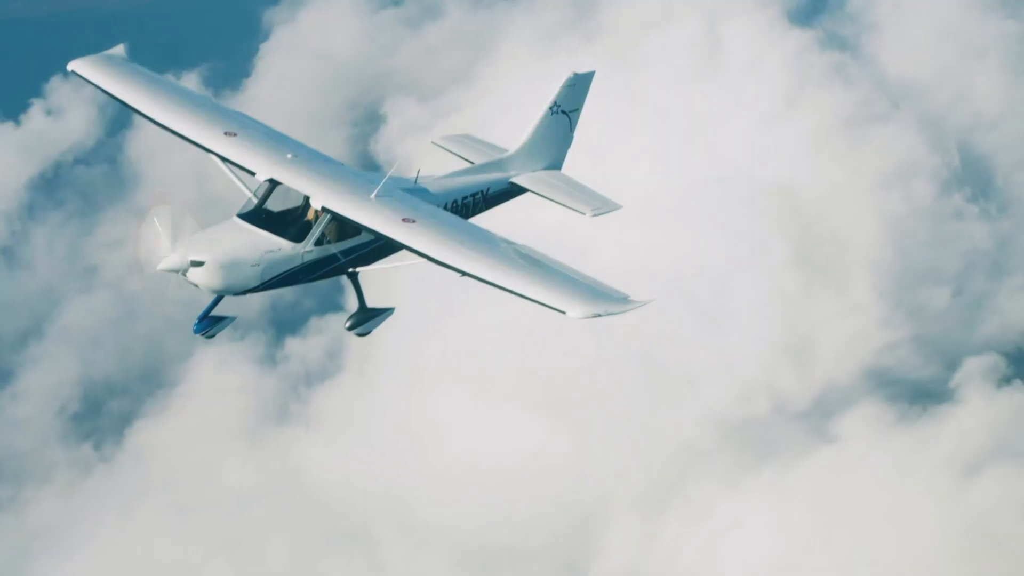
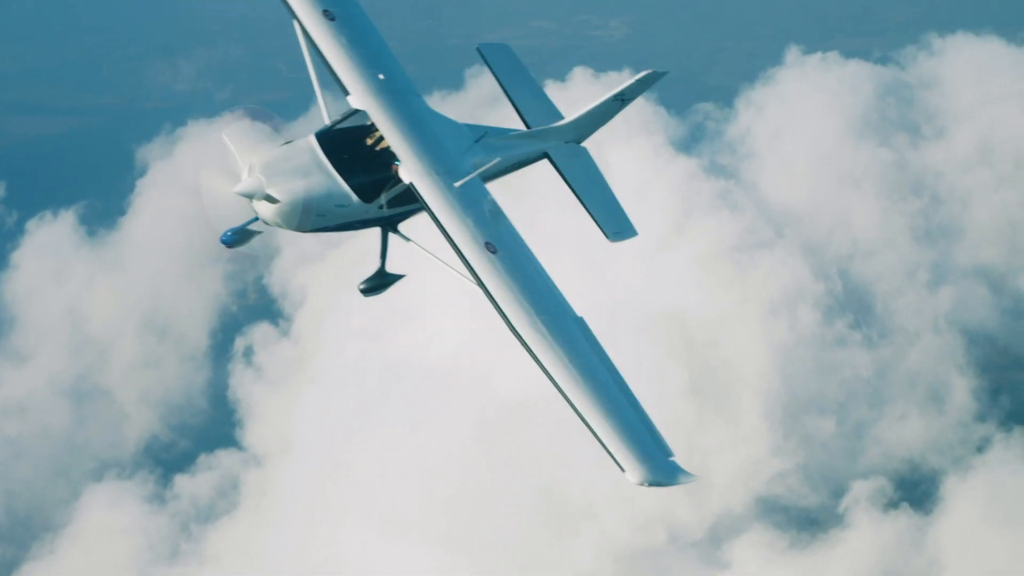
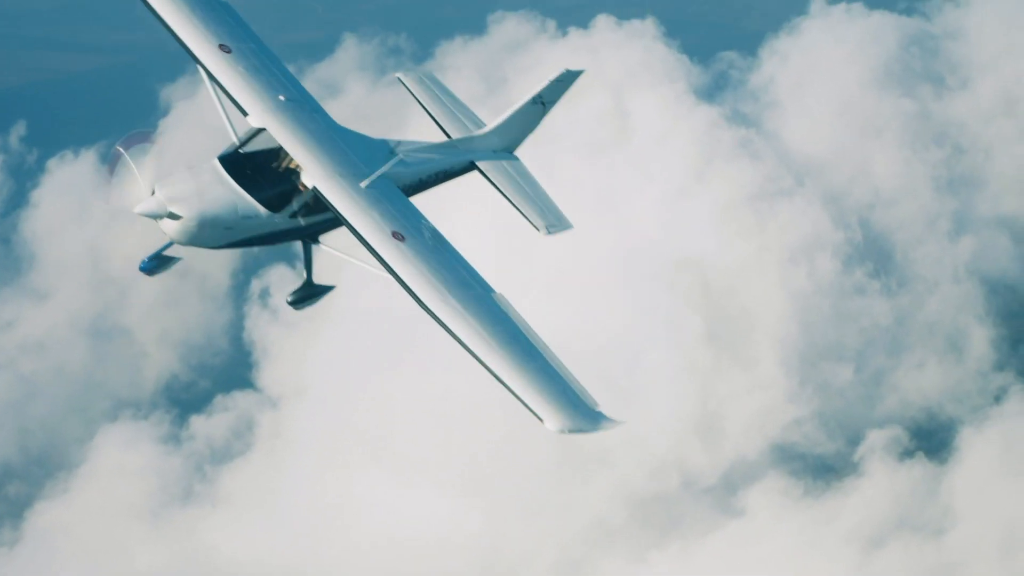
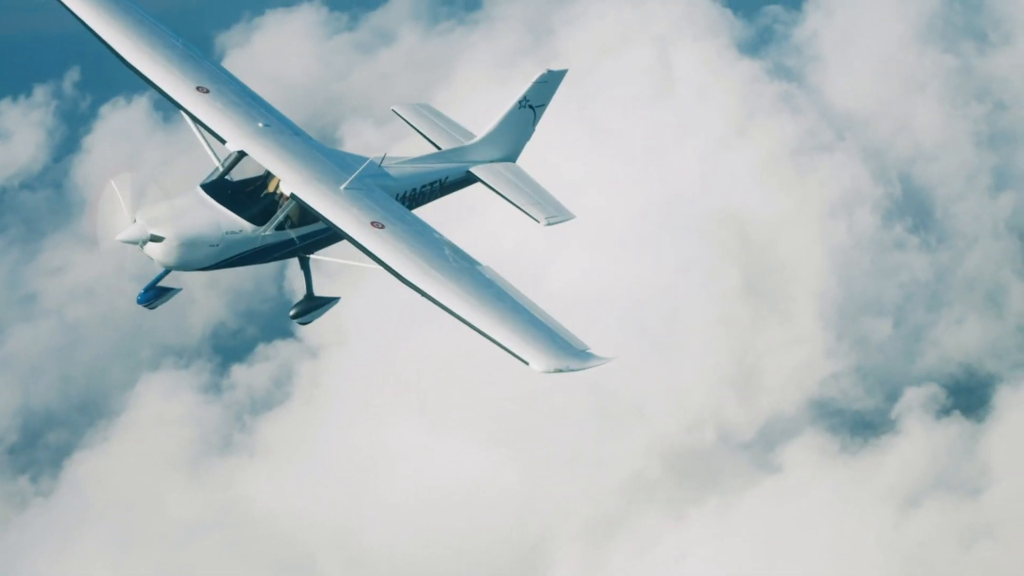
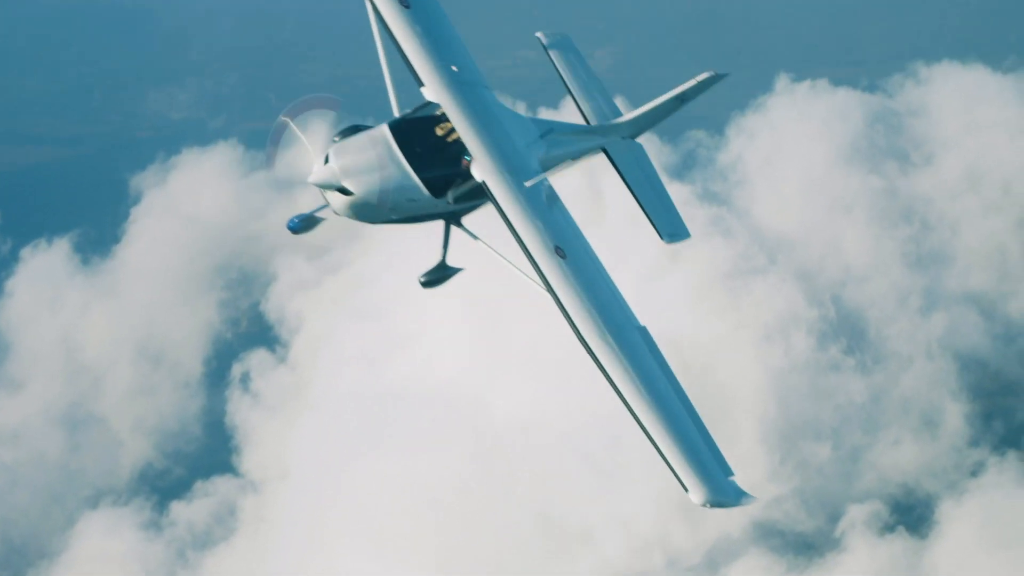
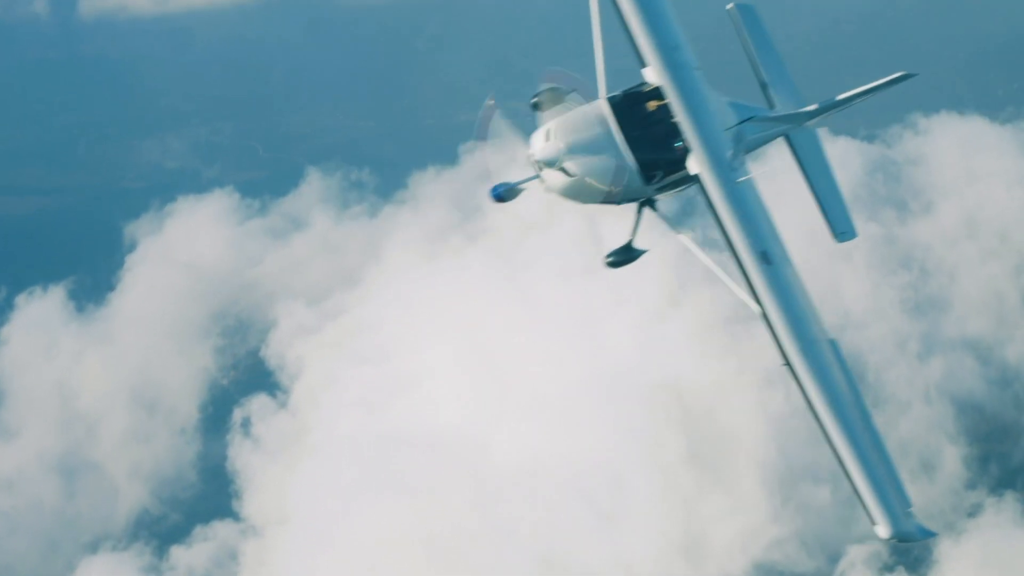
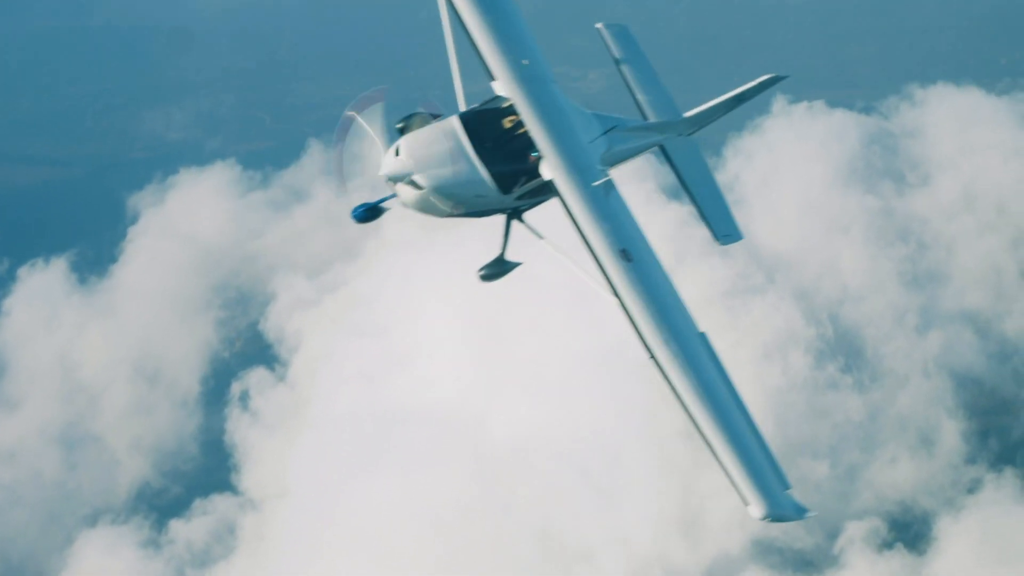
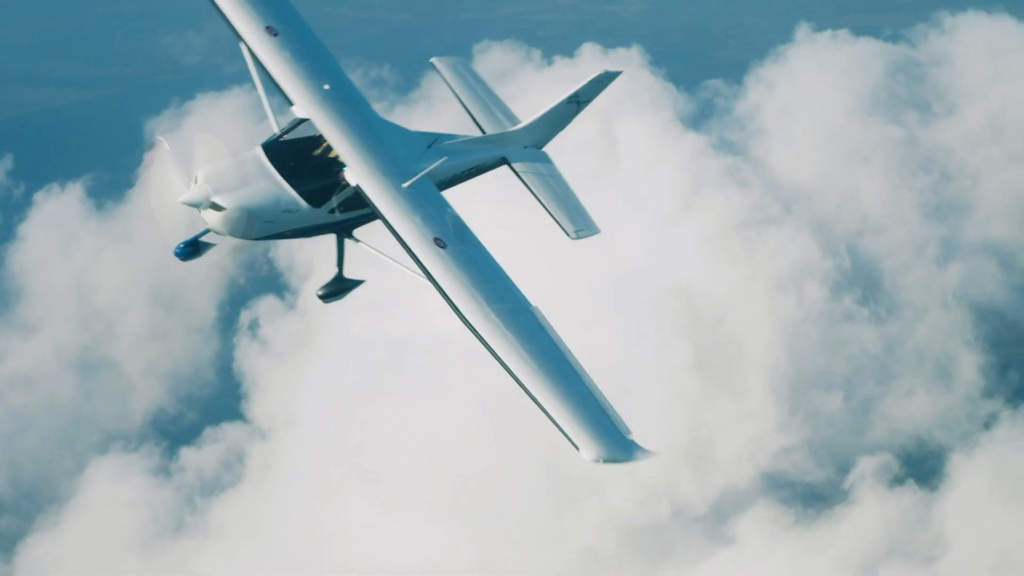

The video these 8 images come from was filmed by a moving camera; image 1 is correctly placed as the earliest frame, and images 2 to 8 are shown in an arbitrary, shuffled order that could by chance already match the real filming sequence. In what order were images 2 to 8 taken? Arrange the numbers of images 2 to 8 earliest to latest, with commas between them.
4, 3, 8, 2, 5, 7, 6
